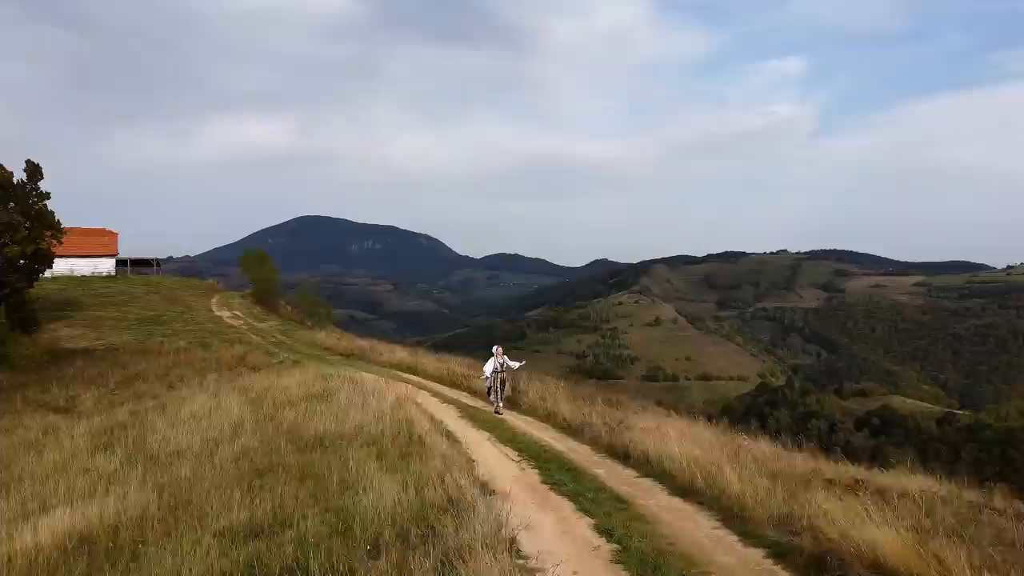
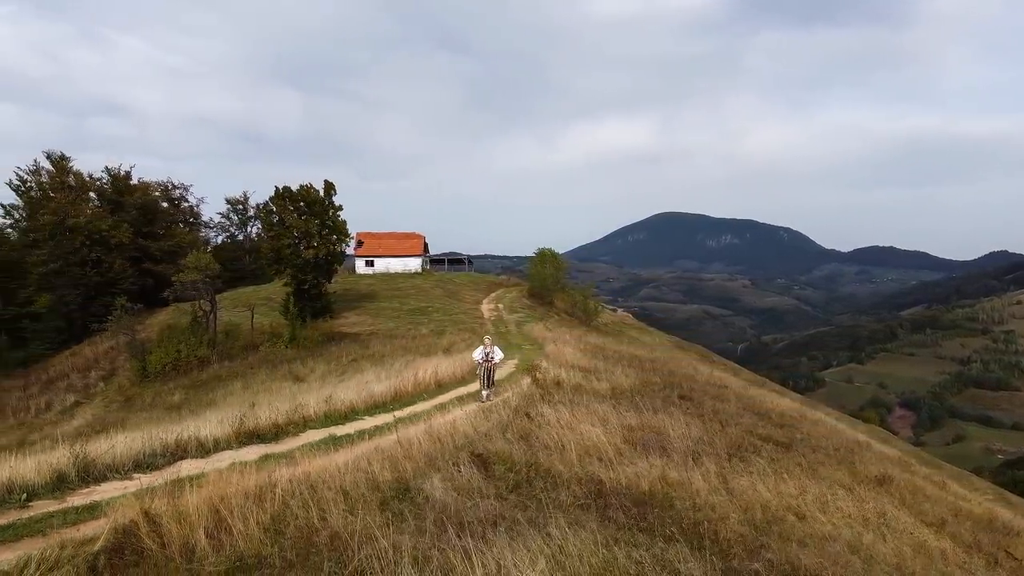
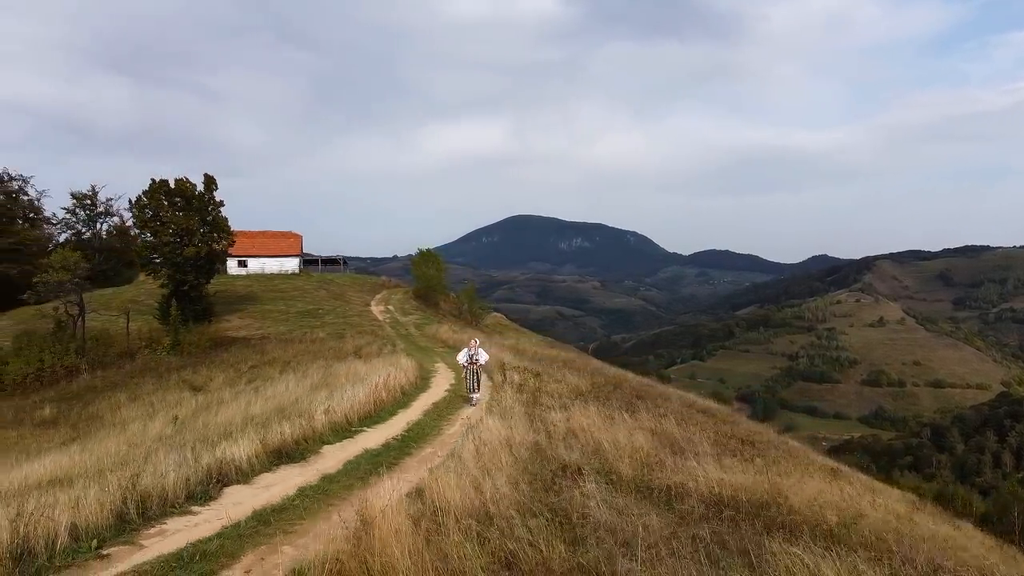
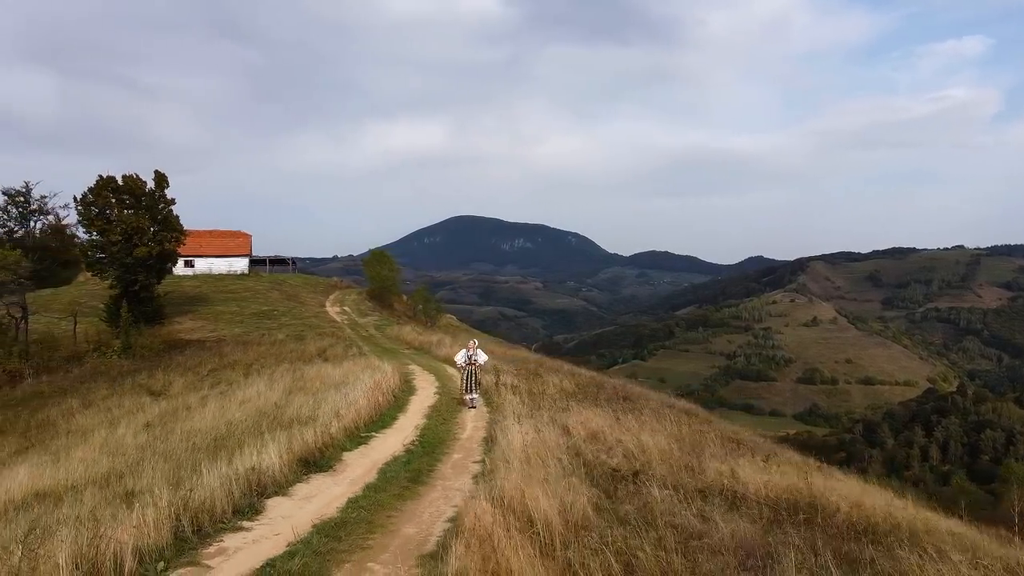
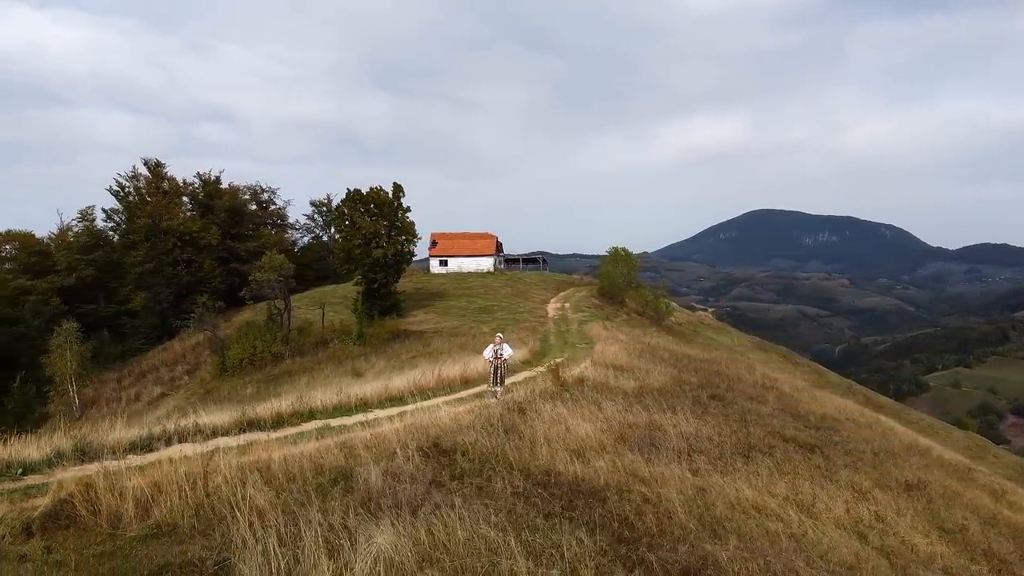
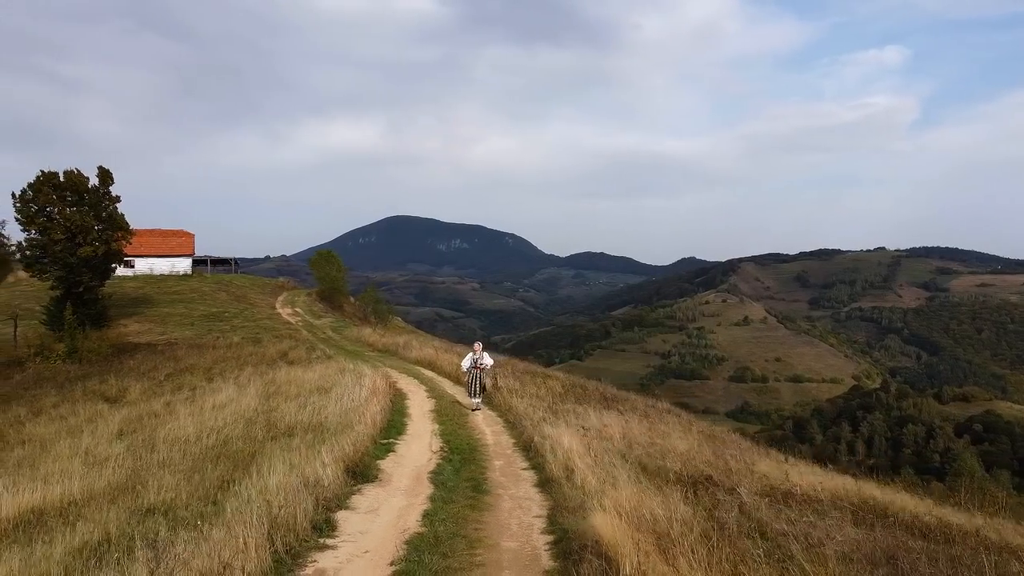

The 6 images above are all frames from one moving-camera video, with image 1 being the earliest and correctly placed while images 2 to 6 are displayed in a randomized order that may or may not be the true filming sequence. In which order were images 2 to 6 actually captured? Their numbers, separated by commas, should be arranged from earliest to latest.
6, 4, 3, 2, 5
